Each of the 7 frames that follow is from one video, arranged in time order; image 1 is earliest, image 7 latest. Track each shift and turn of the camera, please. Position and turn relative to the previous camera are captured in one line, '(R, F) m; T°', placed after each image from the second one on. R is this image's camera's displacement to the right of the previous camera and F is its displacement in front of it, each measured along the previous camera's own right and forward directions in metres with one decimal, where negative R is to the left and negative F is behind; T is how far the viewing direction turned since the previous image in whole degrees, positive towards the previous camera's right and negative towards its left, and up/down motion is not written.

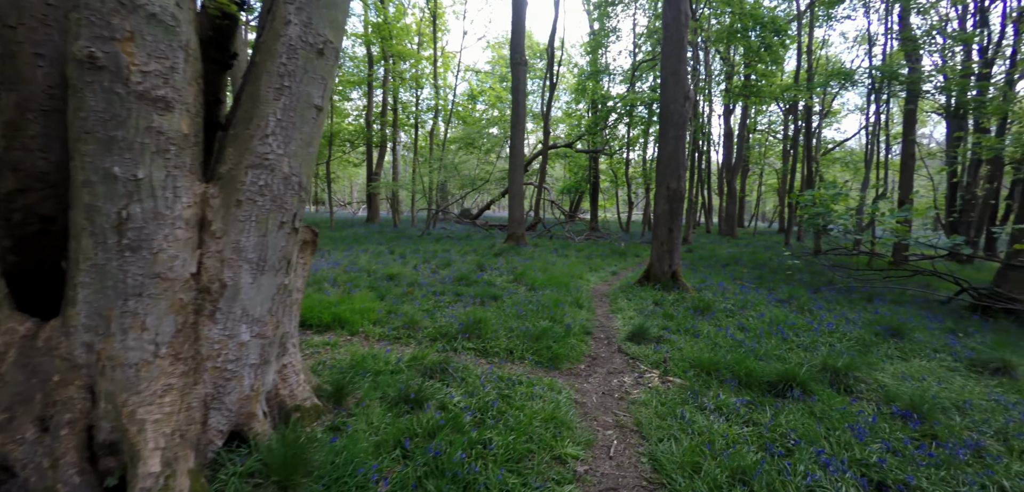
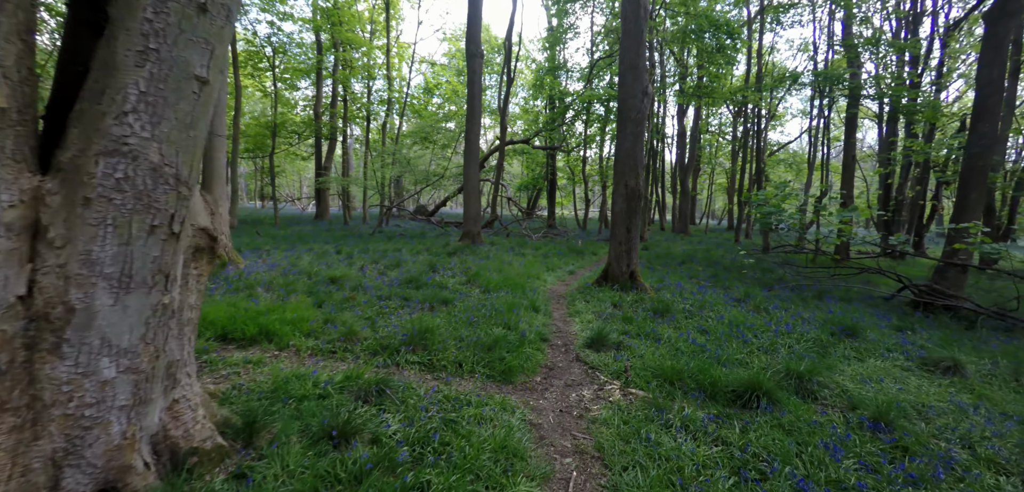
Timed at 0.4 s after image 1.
(+0.1, +0.4) m; +5°
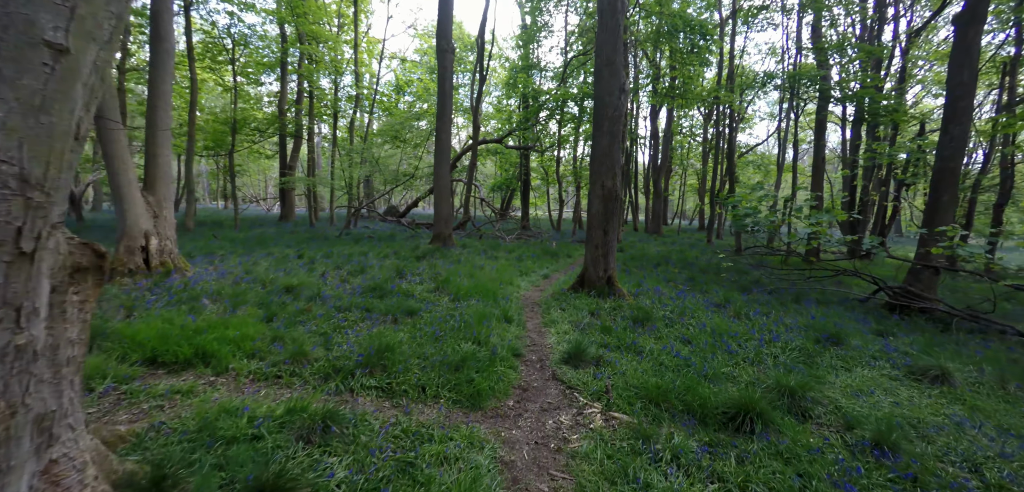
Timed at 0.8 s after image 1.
(0.0, +0.4) m; +3°
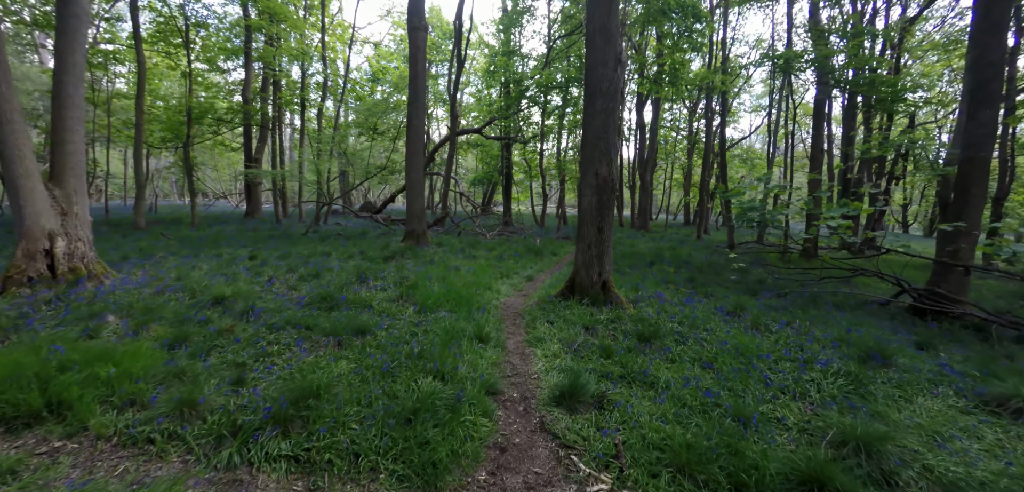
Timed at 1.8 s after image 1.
(+0.1, +1.1) m; +2°
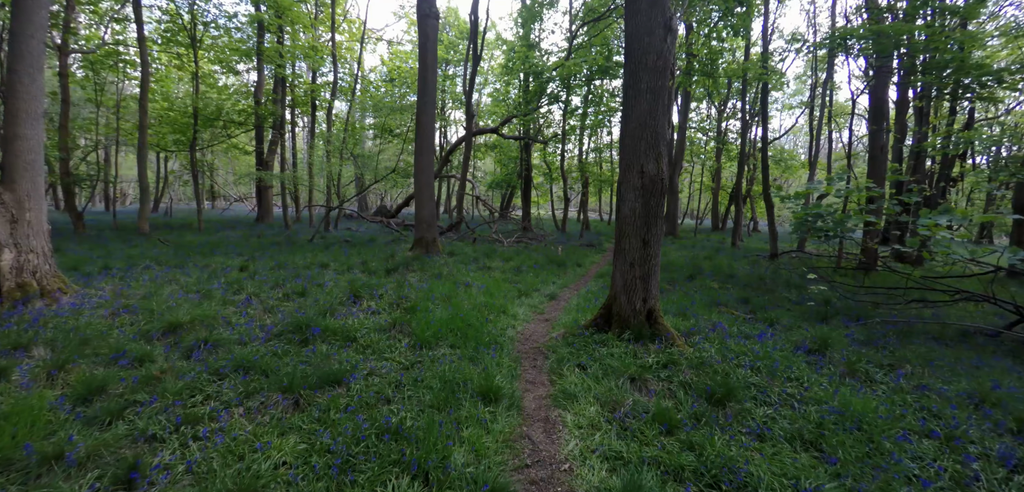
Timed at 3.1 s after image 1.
(0.0, +1.2) m; -2°
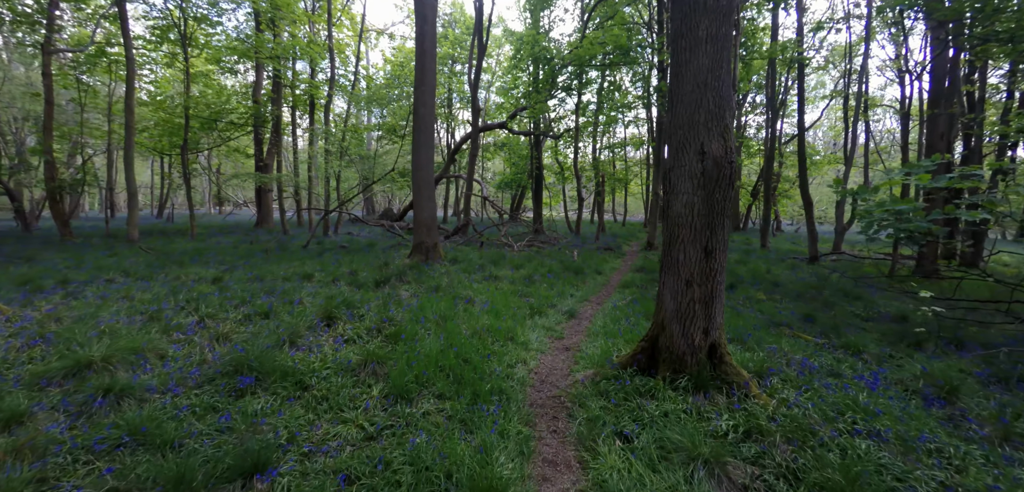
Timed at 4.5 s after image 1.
(0.0, +1.2) m; -1°
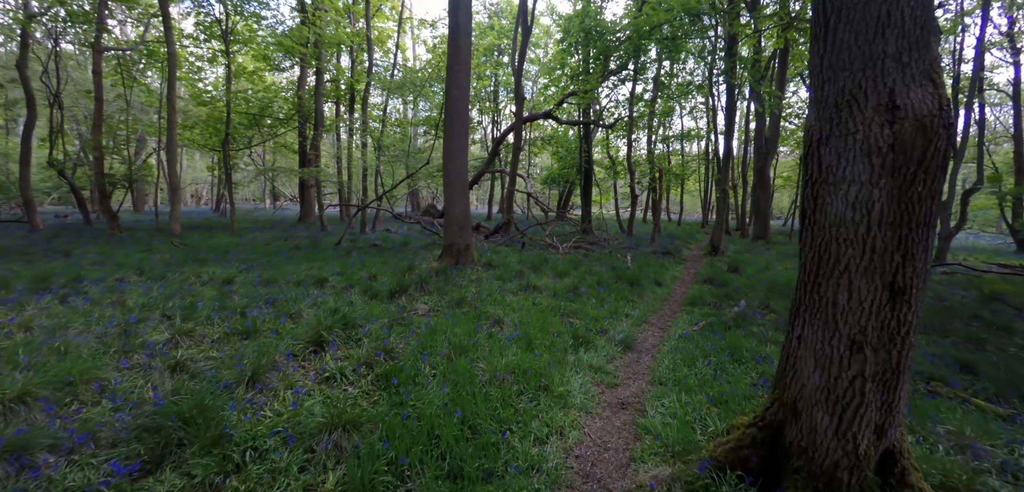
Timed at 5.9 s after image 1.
(+0.1, +1.3) m; -6°
